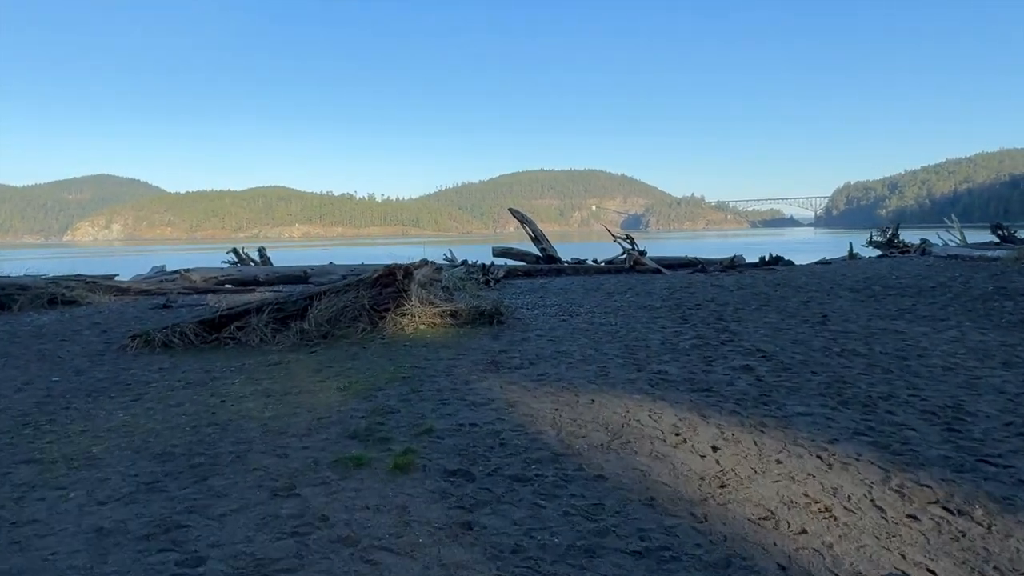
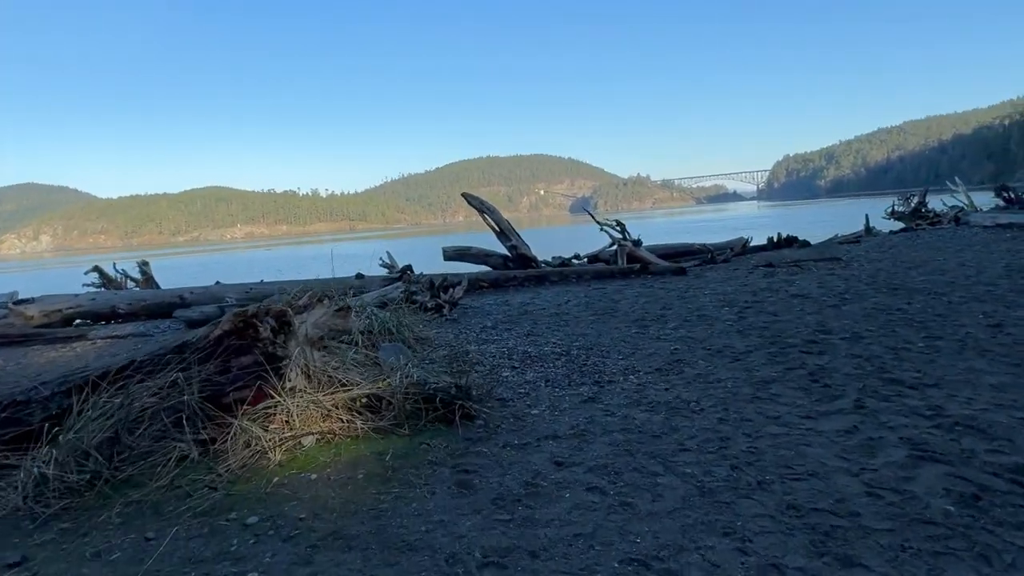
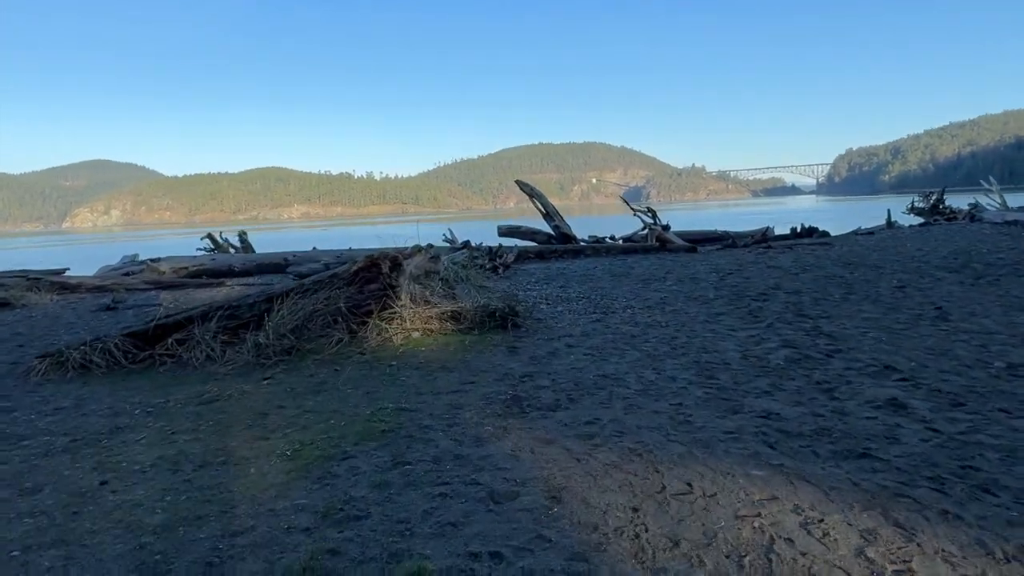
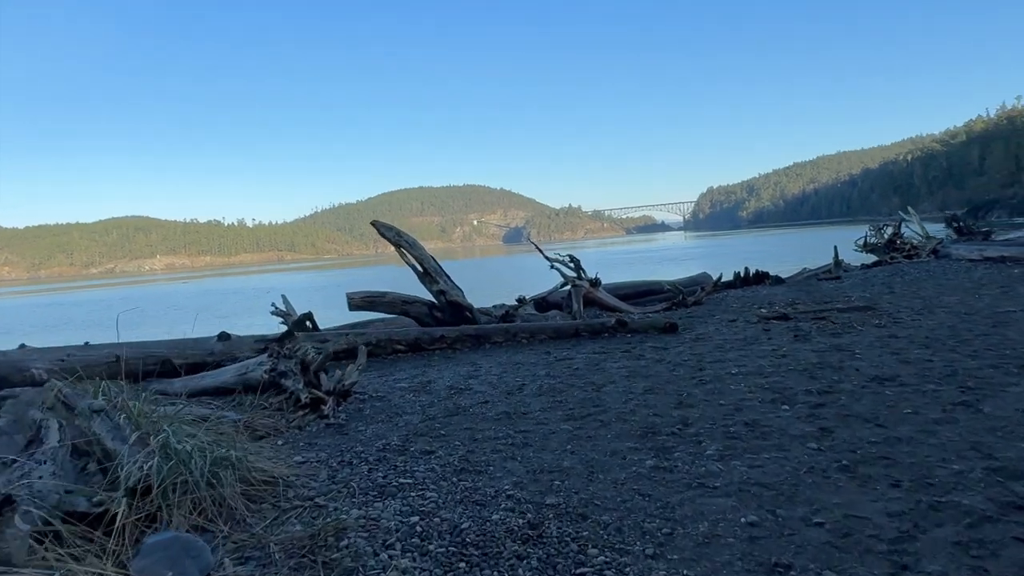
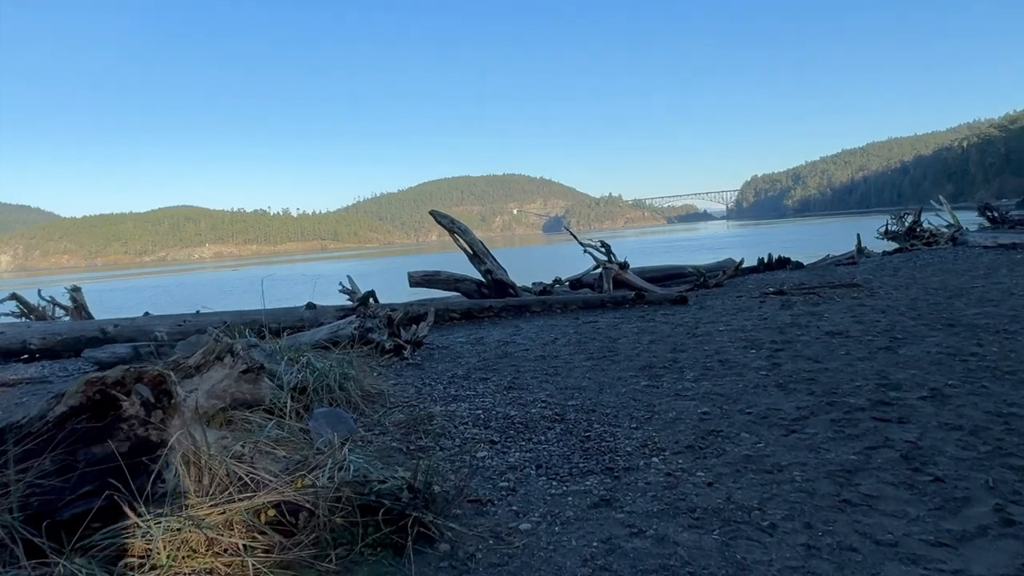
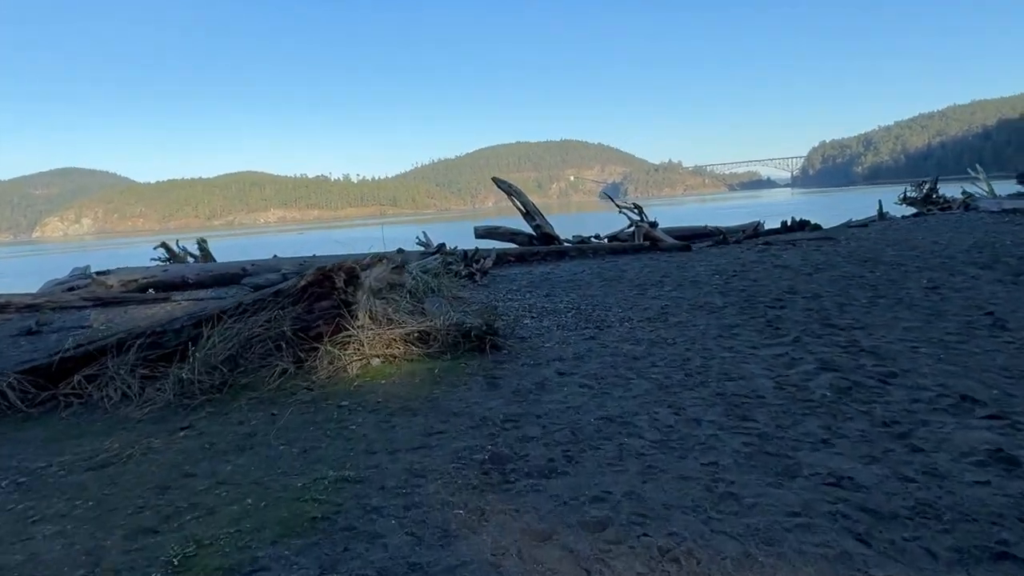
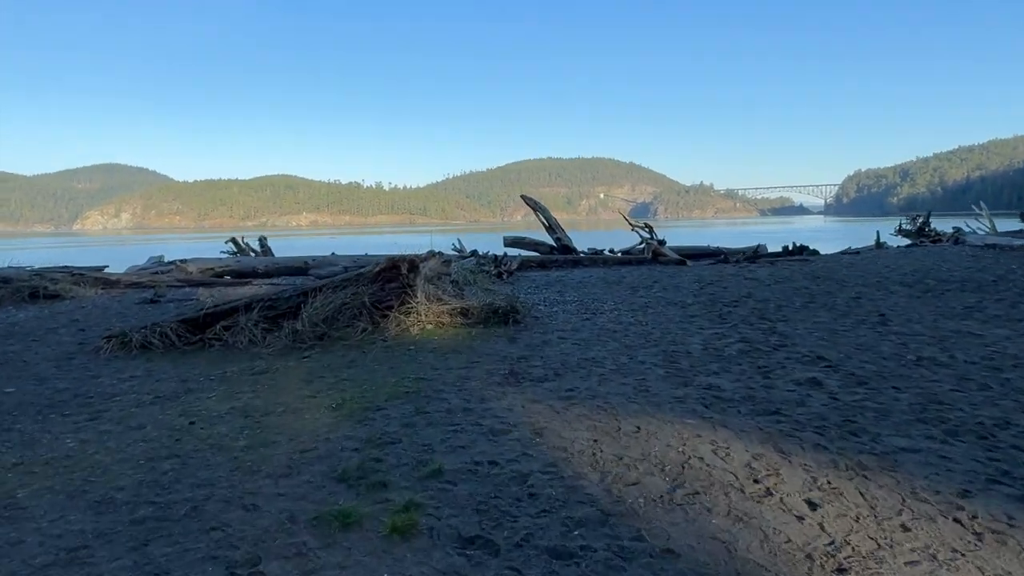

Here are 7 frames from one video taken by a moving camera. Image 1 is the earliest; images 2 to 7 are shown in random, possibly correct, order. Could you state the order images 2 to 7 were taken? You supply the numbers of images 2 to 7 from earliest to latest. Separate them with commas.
7, 3, 6, 2, 5, 4
